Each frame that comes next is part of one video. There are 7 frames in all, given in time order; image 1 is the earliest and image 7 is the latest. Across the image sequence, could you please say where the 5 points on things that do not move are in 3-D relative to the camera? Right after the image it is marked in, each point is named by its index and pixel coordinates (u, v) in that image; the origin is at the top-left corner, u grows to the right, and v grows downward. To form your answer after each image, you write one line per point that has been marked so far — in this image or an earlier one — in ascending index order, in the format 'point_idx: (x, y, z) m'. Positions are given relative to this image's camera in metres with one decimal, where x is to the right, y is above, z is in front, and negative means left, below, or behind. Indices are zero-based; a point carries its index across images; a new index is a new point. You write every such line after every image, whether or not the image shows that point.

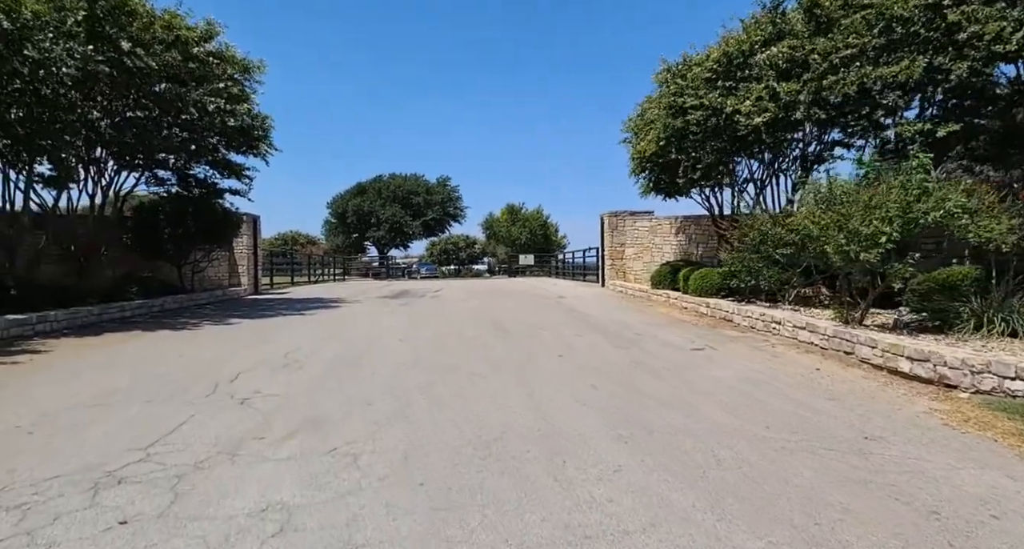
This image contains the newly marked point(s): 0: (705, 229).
0: (+6.4, +1.5, +18.9) m
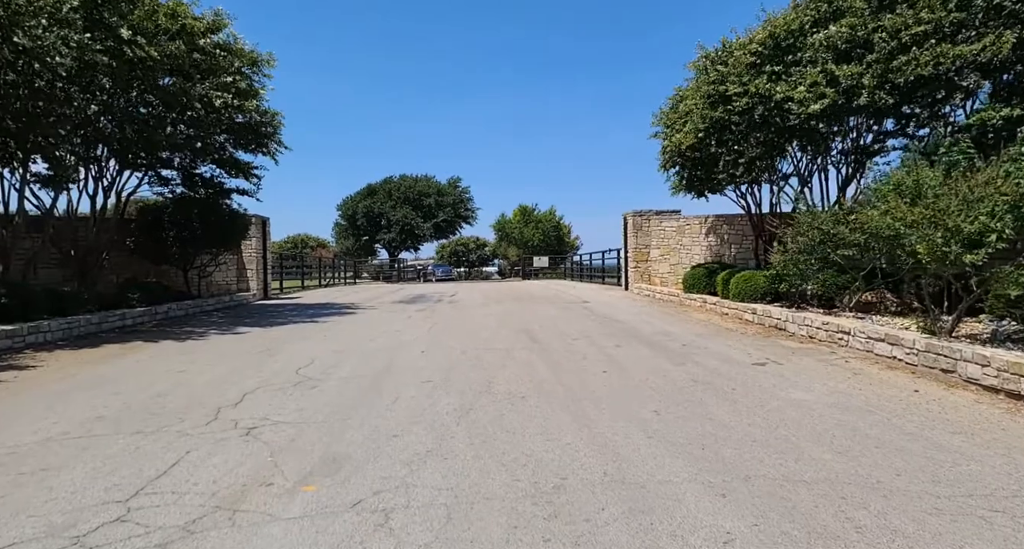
0: (+7.0, +1.4, +17.9) m
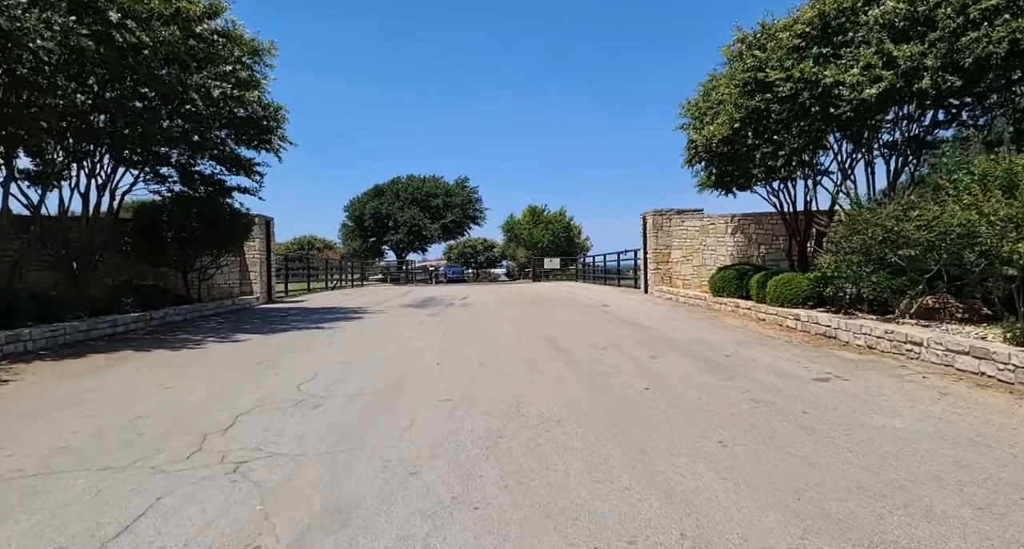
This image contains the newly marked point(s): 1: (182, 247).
0: (+7.5, +1.3, +16.9) m
1: (-8.9, +0.8, +15.3) m
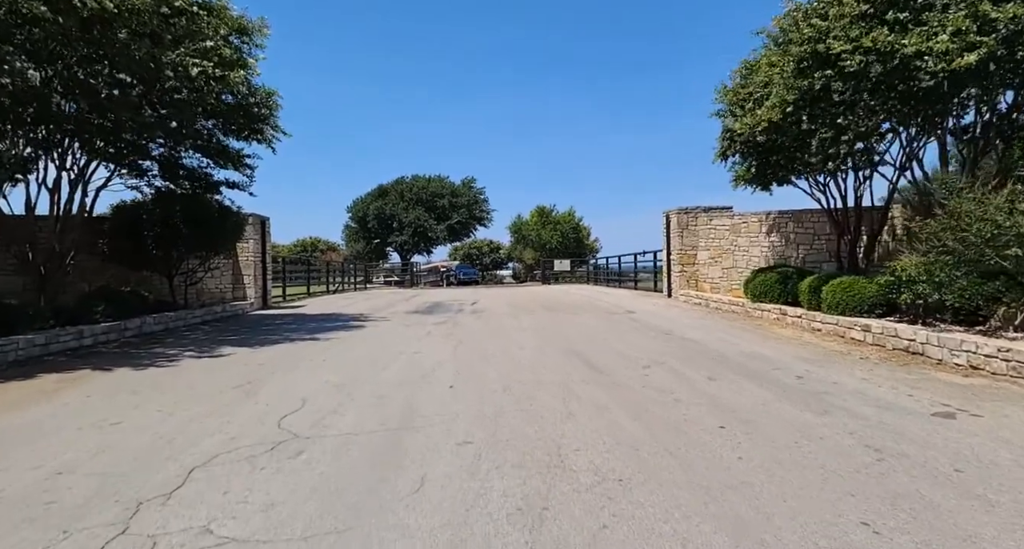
0: (+7.9, +1.2, +15.4) m
1: (-8.5, +0.7, +13.9) m
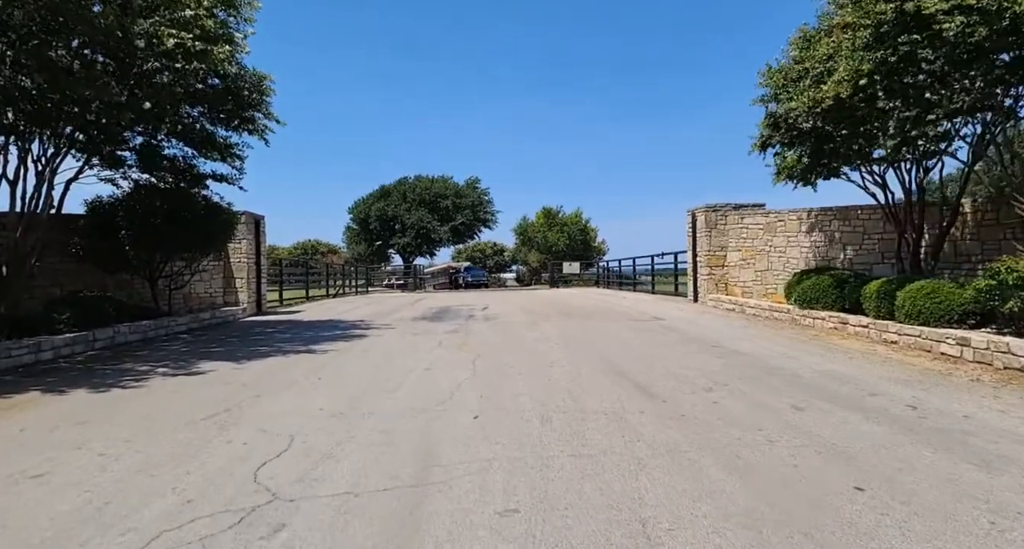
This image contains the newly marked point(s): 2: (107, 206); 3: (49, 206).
0: (+8.3, +1.2, +14.0) m
1: (-8.1, +0.6, +12.6) m
2: (-8.8, +1.6, +12.6) m
3: (-9.1, +1.4, +11.4) m
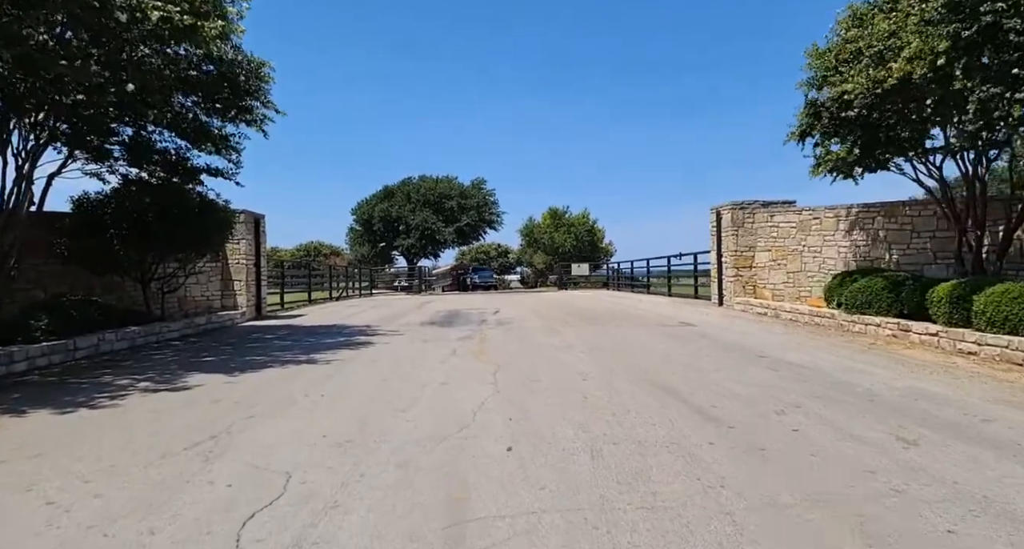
0: (+8.6, +1.1, +12.9) m
1: (-7.7, +0.6, +11.6) m
2: (-8.4, +1.5, +11.6) m
3: (-8.7, +1.3, +10.5) m
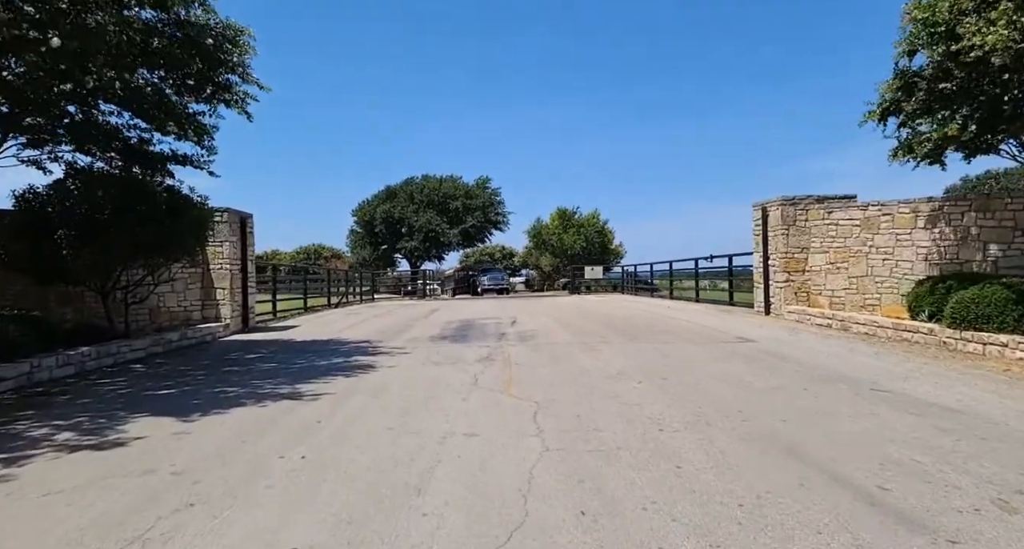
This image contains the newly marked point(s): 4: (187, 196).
0: (+9.1, +1.0, +11.0) m
1: (-7.2, +0.4, +9.7) m
2: (-7.9, +1.3, +9.7) m
3: (-8.3, +1.2, +8.6) m
4: (-6.1, +1.4, +10.9) m
